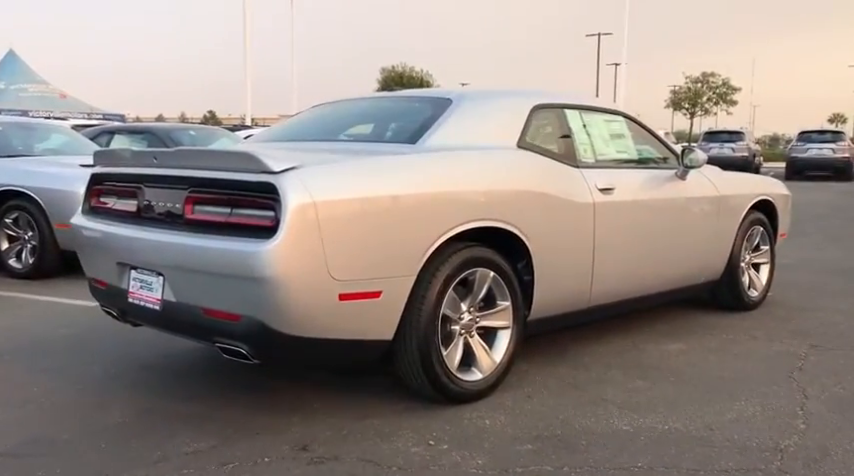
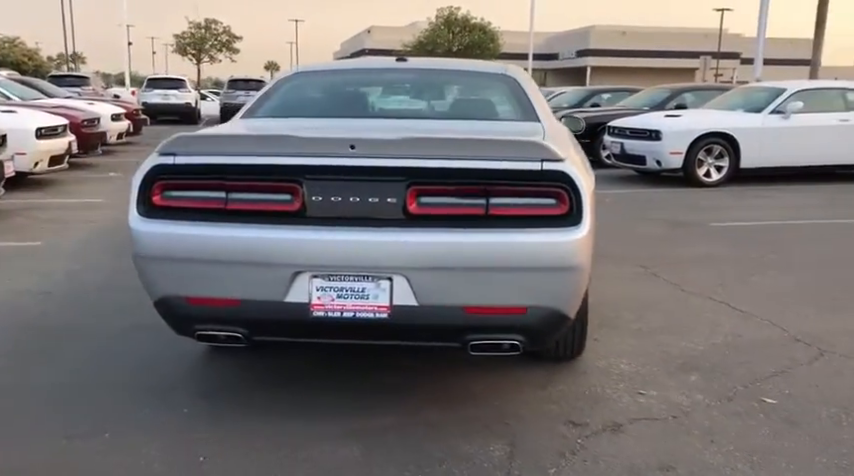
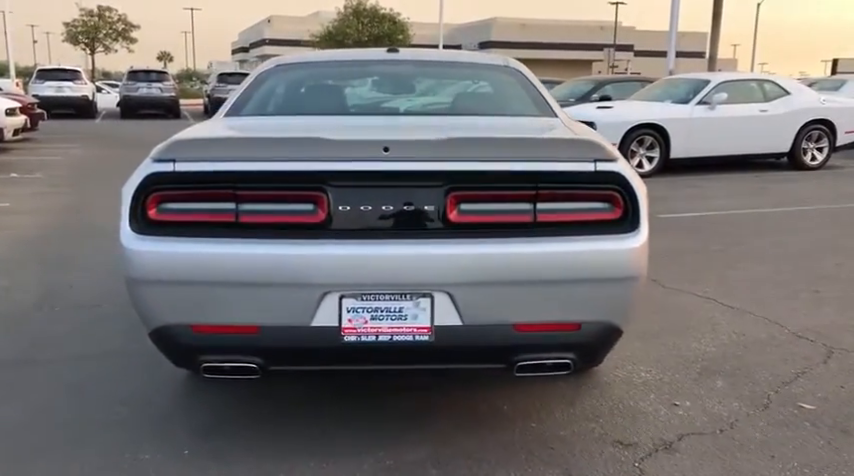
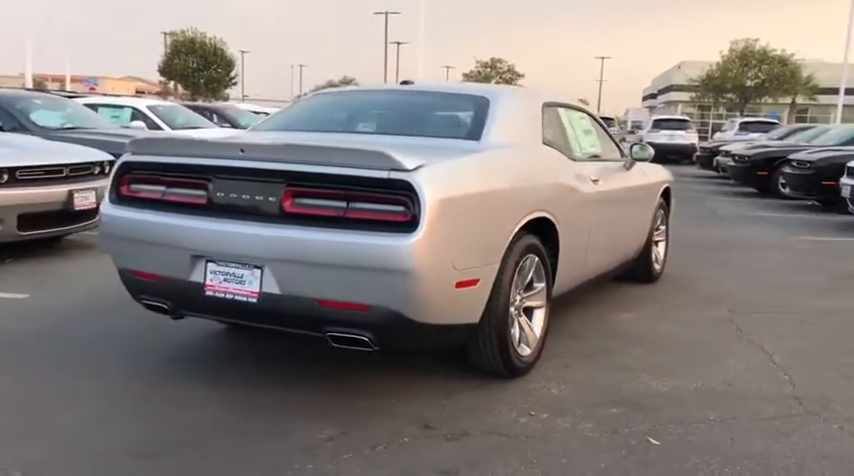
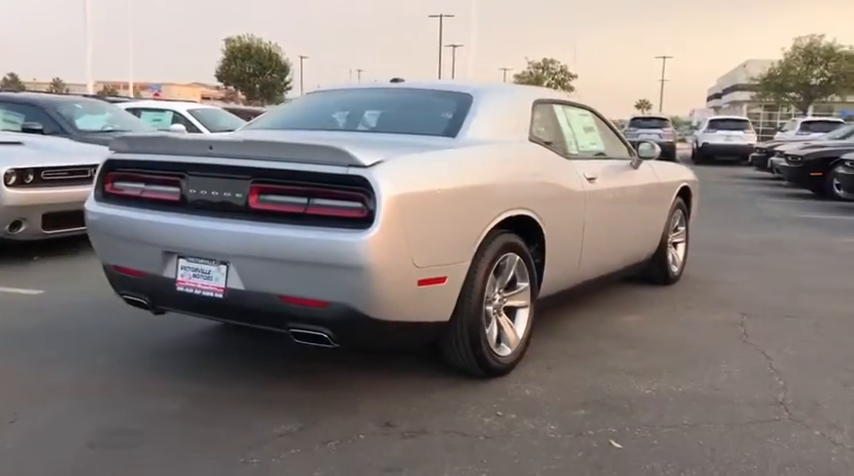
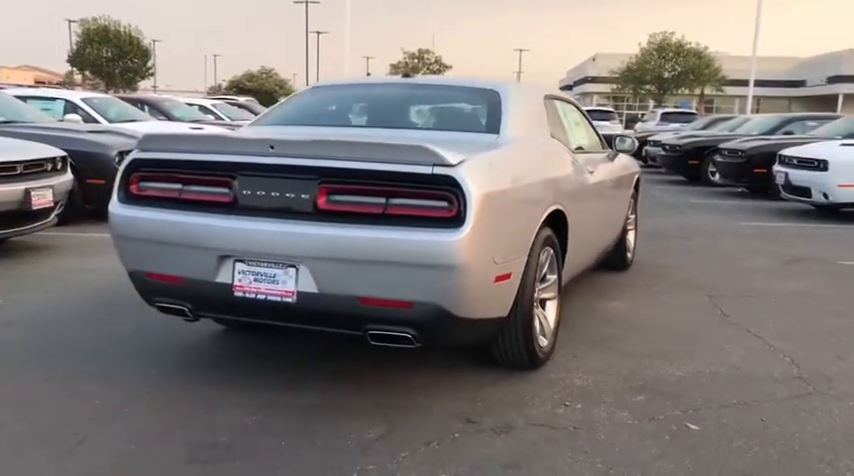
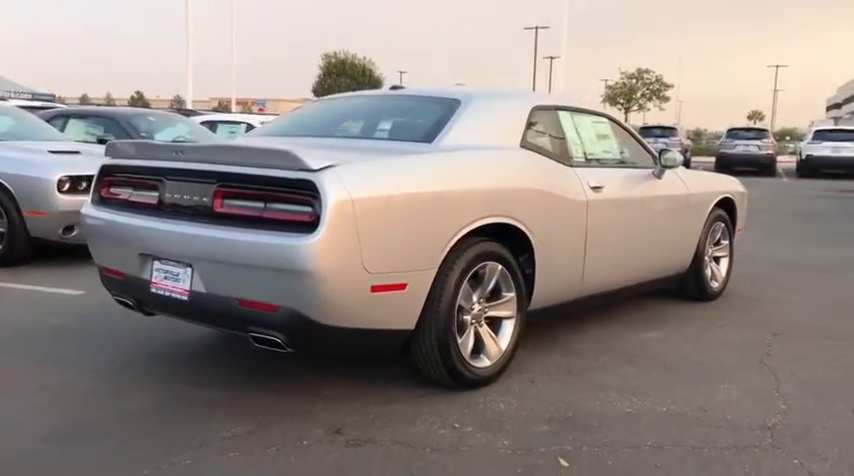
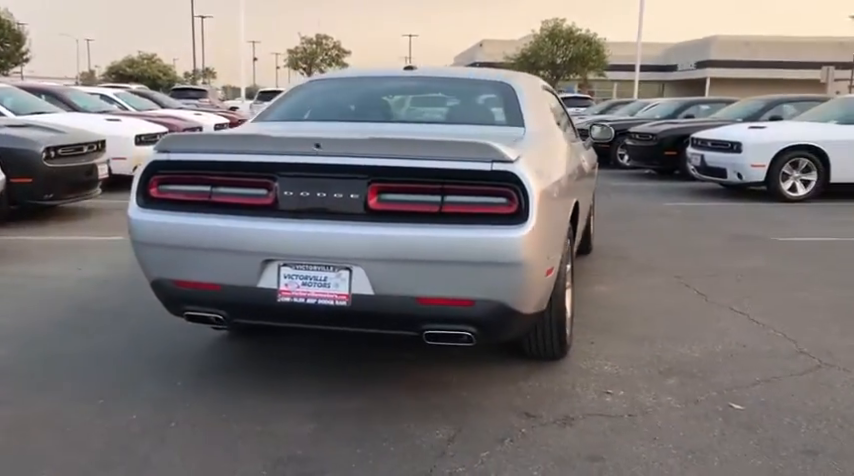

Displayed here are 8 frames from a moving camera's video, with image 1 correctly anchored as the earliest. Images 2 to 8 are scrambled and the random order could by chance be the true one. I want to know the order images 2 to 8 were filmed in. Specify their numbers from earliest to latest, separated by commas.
7, 5, 4, 6, 8, 2, 3
